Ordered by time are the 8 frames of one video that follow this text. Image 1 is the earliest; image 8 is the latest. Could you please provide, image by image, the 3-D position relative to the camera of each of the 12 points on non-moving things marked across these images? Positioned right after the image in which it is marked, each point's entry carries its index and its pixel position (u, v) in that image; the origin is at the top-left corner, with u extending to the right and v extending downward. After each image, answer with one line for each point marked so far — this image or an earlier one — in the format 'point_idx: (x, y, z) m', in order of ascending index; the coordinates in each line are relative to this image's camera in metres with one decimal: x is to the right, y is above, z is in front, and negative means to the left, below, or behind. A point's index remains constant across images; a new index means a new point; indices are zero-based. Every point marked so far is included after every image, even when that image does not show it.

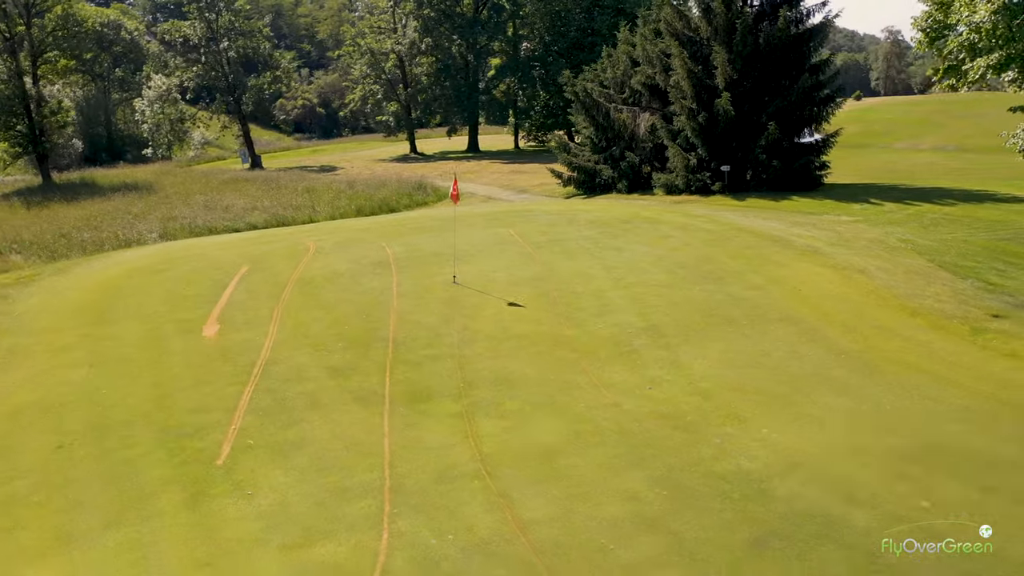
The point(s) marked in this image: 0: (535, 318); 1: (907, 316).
0: (+0.4, -0.6, +16.4) m
1: (+7.4, -0.5, +15.5) m
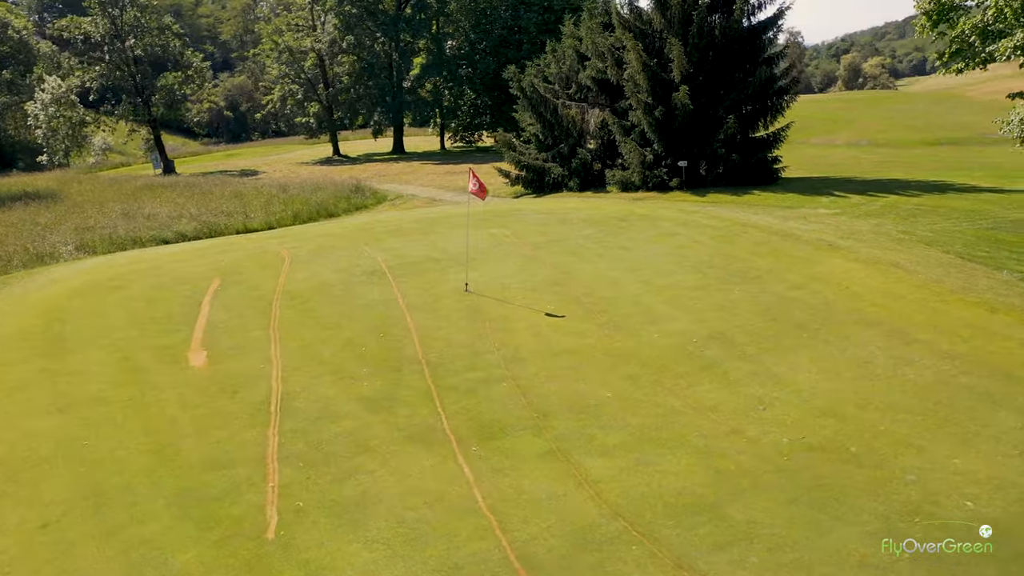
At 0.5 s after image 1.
0: (+1.2, -0.7, +14.3) m
1: (+8.2, -0.4, +14.2) m
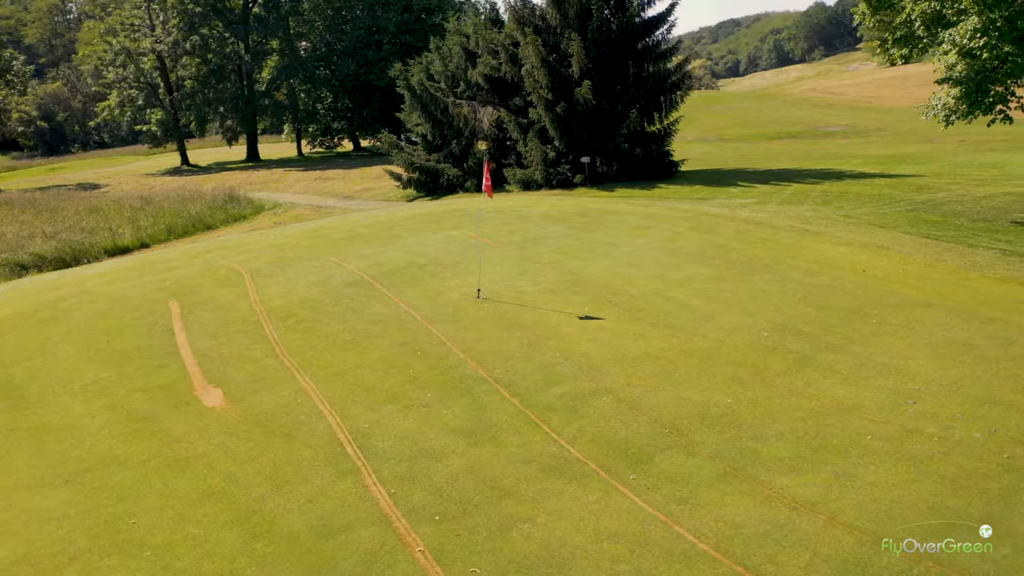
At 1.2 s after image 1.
0: (+1.9, -0.7, +13.1) m
1: (+8.8, 0.0, +14.3) m
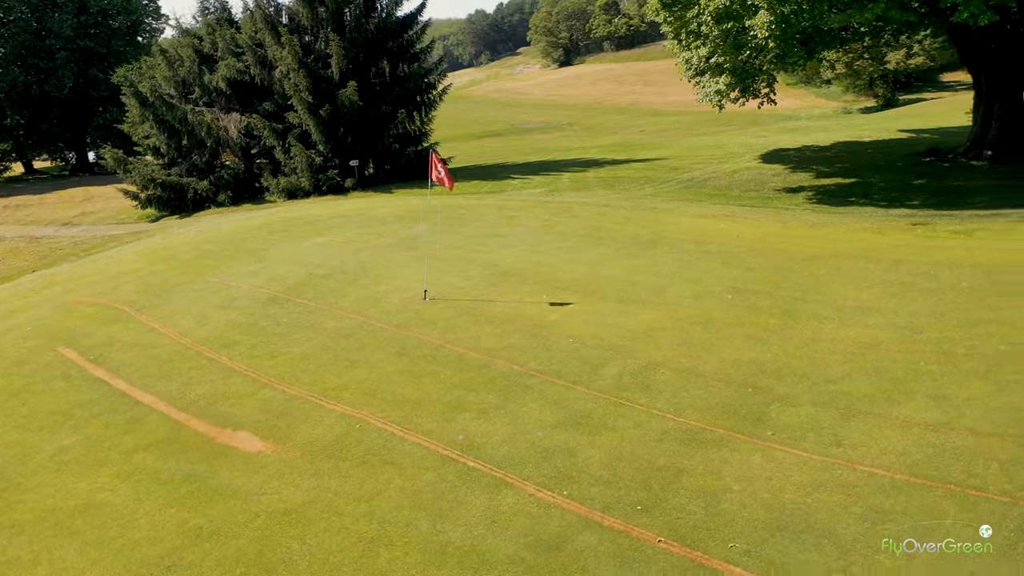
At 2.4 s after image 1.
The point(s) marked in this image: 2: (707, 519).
0: (+1.6, -0.3, +13.3) m
1: (+7.5, +1.1, +16.9) m
2: (+1.8, -2.1, +7.3) m
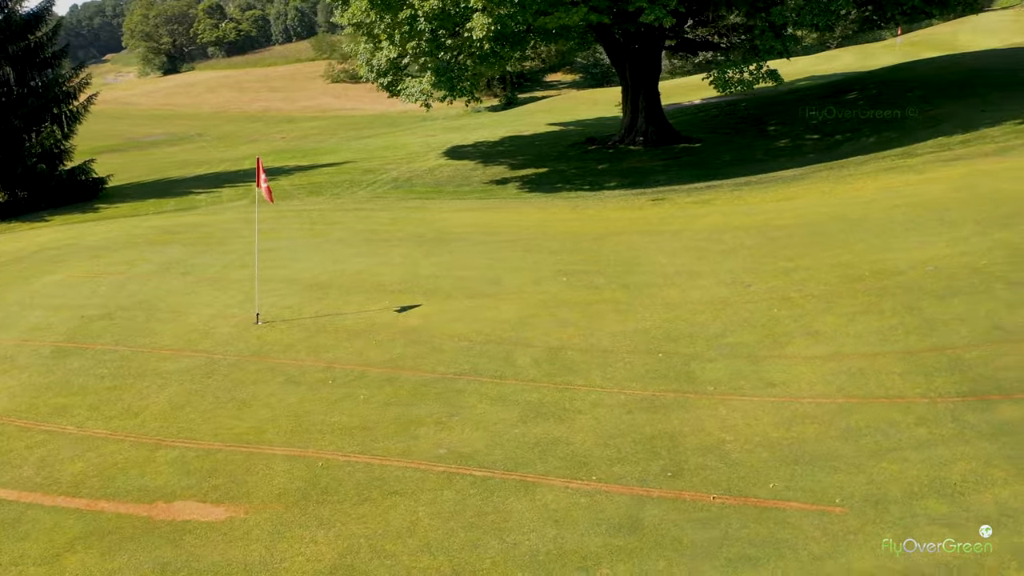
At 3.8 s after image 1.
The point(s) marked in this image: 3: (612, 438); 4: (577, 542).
0: (-0.8, -0.3, +13.3) m
1: (+2.8, +1.8, +19.0) m
2: (+2.1, -1.8, +8.0) m
3: (+1.0, -1.6, +8.7) m
4: (+0.5, -2.1, +6.9) m
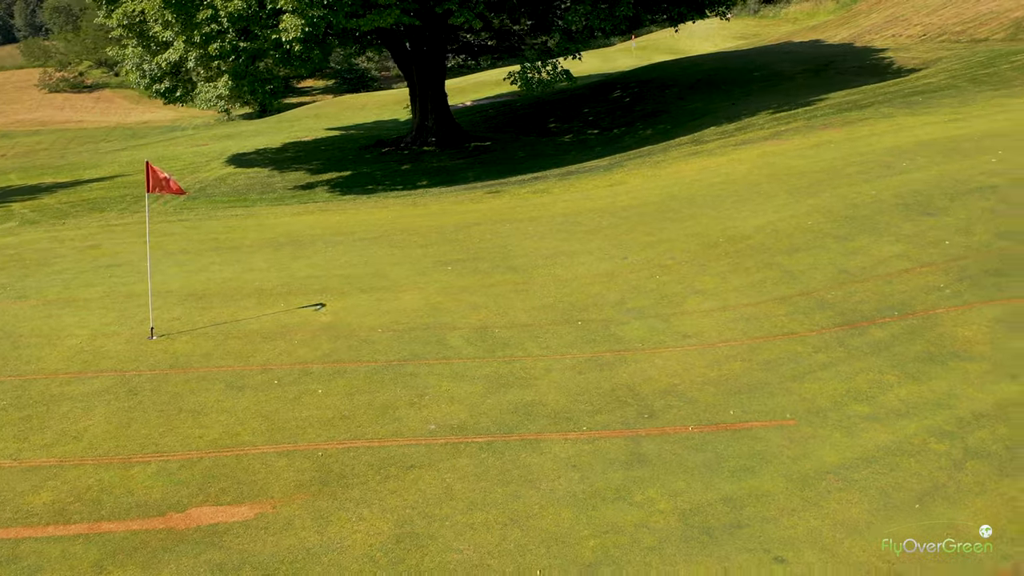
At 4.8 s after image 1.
0: (-2.4, -0.2, +13.5) m
1: (-0.8, +2.0, +19.9) m
2: (+2.0, -1.3, +9.2) m
3: (+0.8, -1.2, +9.6) m
4: (+0.8, -1.8, +7.8) m
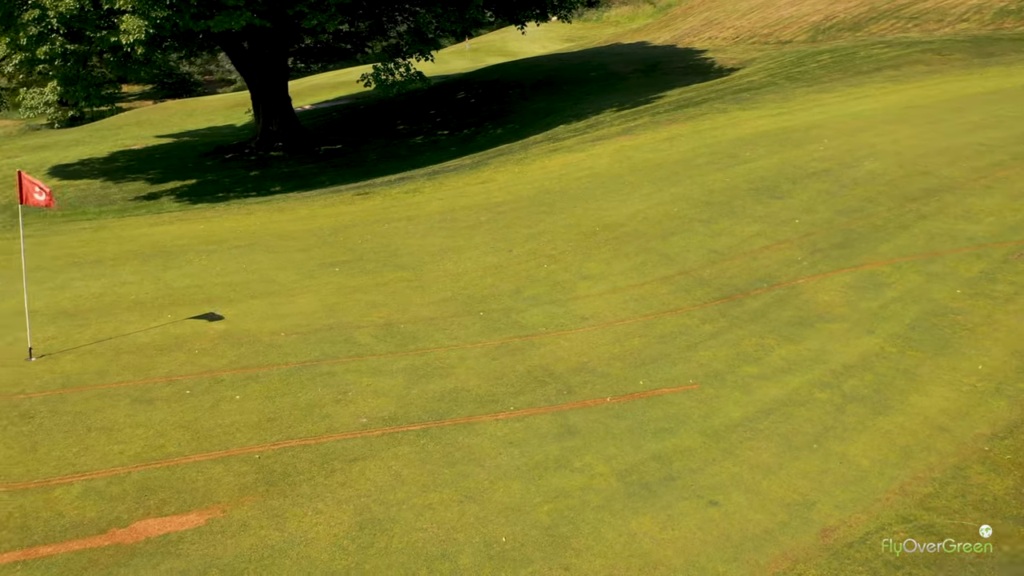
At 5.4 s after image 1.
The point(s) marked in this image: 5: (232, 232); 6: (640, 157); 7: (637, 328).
0: (-4.1, -0.3, +13.2) m
1: (-3.9, +2.0, +19.9) m
2: (+1.1, -1.1, +9.9) m
3: (-0.2, -1.1, +10.0) m
4: (+0.3, -1.7, +8.3) m
5: (-6.3, +1.3, +18.5) m
6: (+3.1, +3.2, +19.7) m
7: (+1.7, -0.6, +11.4) m
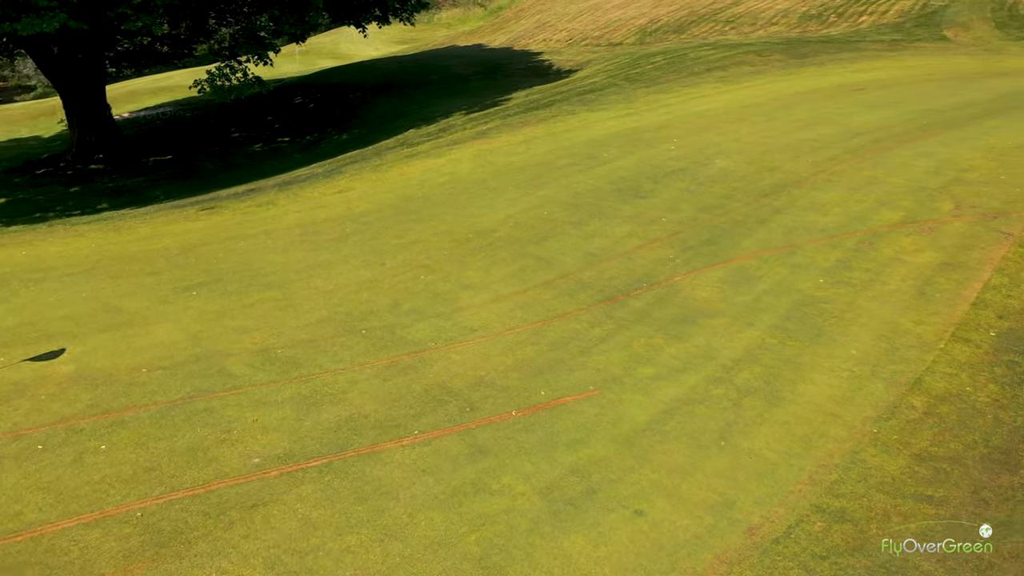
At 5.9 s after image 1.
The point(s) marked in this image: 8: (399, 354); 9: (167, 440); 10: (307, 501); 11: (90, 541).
0: (-5.9, -0.7, +11.9) m
1: (-7.1, +1.5, +18.5) m
2: (-0.1, -1.2, +9.7) m
3: (-1.4, -1.3, +9.6) m
4: (-0.6, -1.8, +7.9) m
5: (-9.1, +0.6, +16.7) m
6: (-0.3, +3.1, +19.6) m
7: (+0.2, -0.7, +11.2) m
8: (-1.5, -0.9, +10.9) m
9: (-3.7, -1.6, +8.8) m
10: (-1.9, -2.0, +7.6) m
11: (-3.6, -2.2, +7.0) m
